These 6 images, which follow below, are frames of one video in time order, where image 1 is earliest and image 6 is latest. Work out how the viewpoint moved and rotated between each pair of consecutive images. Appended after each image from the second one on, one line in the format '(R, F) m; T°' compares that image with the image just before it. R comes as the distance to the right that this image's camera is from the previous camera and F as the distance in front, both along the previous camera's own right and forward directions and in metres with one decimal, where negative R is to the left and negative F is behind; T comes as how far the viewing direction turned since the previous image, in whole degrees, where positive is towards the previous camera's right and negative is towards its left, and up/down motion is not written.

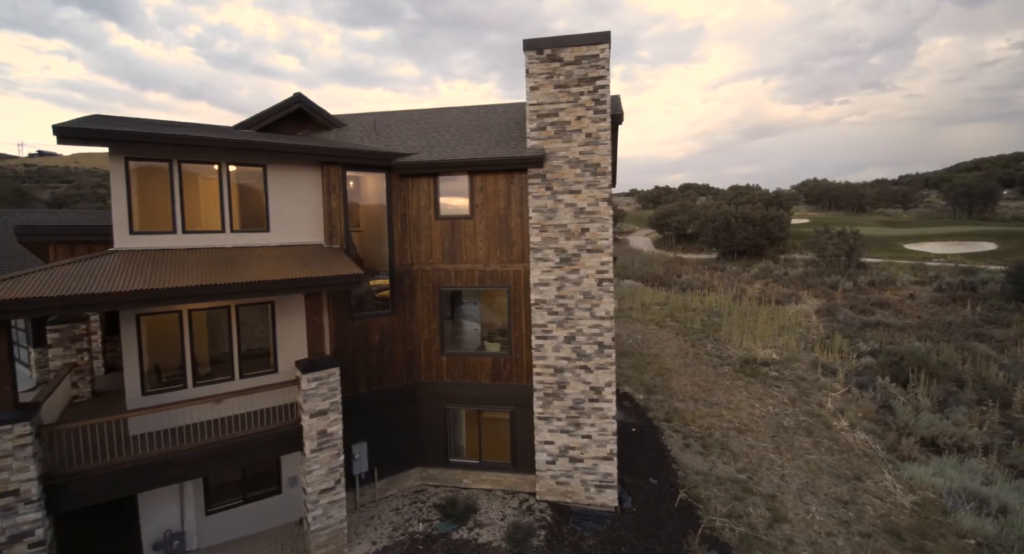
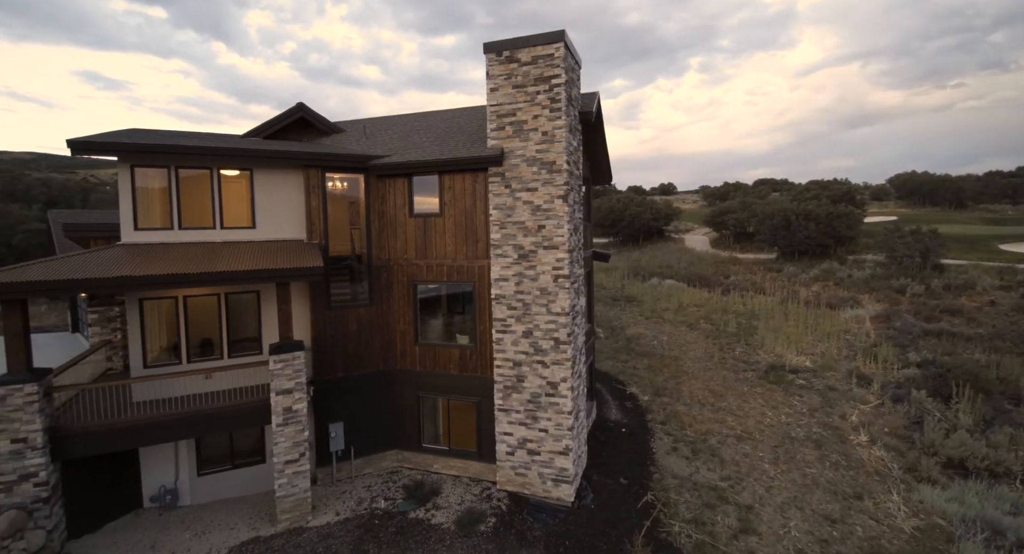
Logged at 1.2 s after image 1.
(+2.5, -0.1) m; -9°
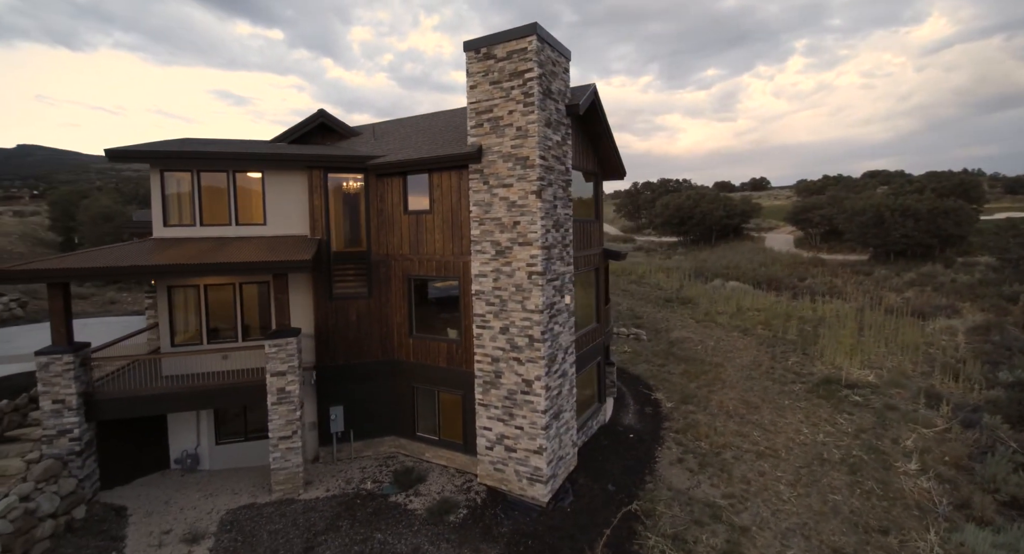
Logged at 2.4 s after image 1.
(+2.4, +0.2) m; -10°
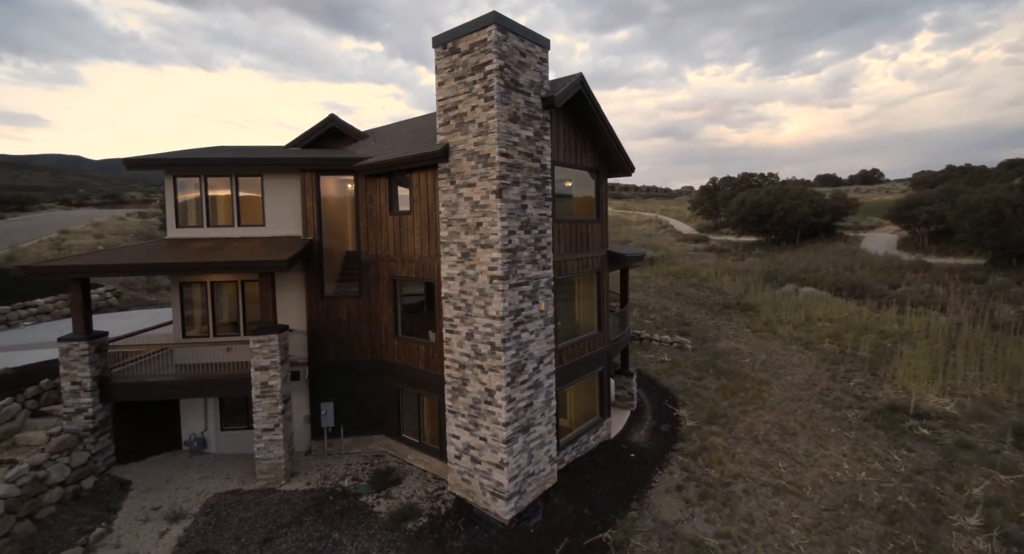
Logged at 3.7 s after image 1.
(+2.6, +0.8) m; -10°
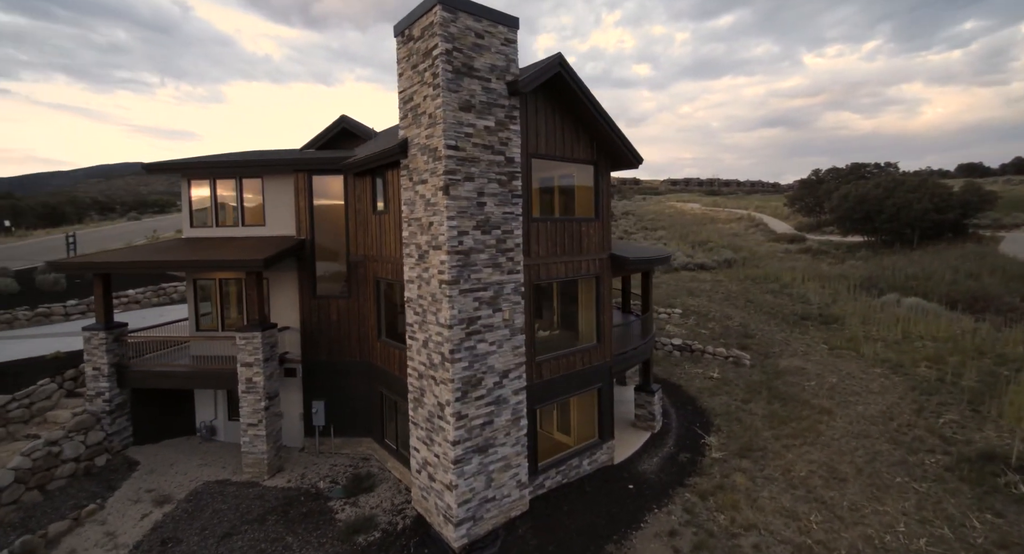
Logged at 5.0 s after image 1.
(+2.7, +1.2) m; -11°
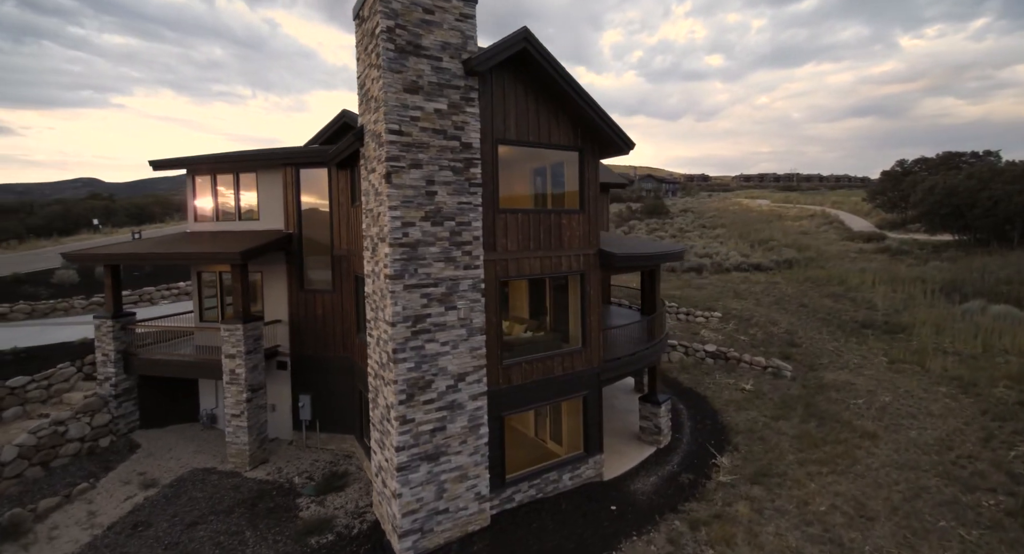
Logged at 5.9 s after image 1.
(+2.0, +0.9) m; -8°
